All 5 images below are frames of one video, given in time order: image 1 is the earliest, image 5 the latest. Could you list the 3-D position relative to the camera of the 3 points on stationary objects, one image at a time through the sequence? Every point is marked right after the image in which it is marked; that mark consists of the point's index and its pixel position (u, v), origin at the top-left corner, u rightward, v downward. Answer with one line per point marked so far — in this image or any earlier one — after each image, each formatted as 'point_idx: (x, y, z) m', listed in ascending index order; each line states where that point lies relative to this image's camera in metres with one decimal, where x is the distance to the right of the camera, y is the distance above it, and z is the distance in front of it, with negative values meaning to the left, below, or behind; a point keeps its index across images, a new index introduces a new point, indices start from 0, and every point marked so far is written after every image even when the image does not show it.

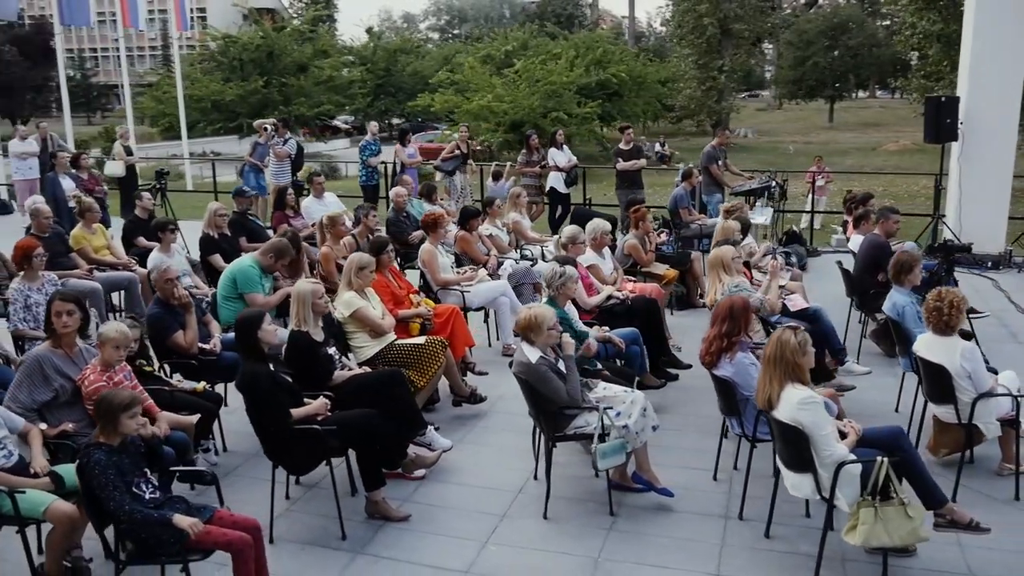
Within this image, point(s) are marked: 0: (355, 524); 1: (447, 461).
0: (-0.9, -1.3, +5.1) m
1: (-0.4, -1.1, +5.9) m
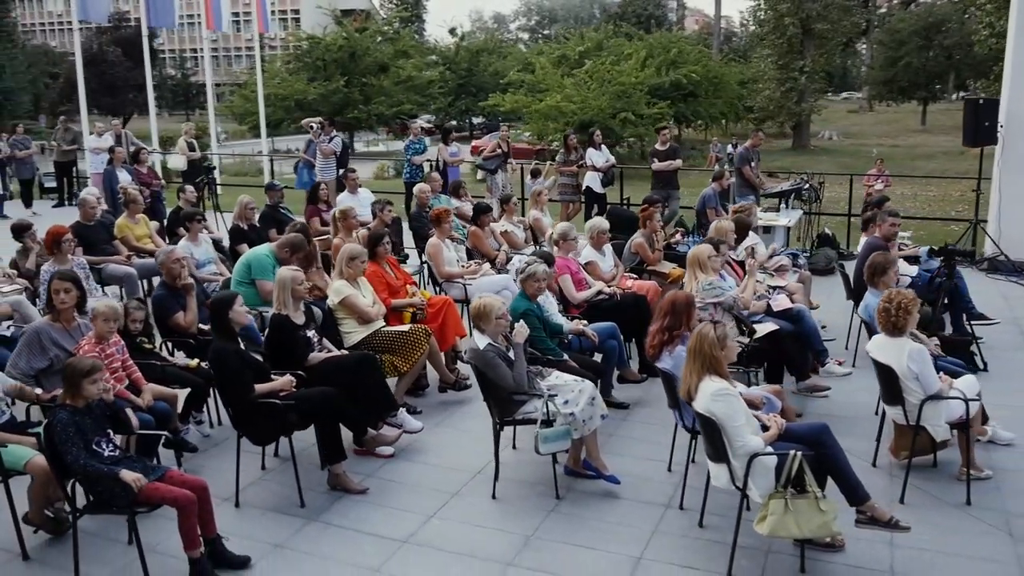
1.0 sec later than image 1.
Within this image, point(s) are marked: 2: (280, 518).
0: (-1.2, -1.3, +5.5) m
1: (-0.6, -1.1, +6.2) m
2: (-1.3, -1.3, +5.2) m
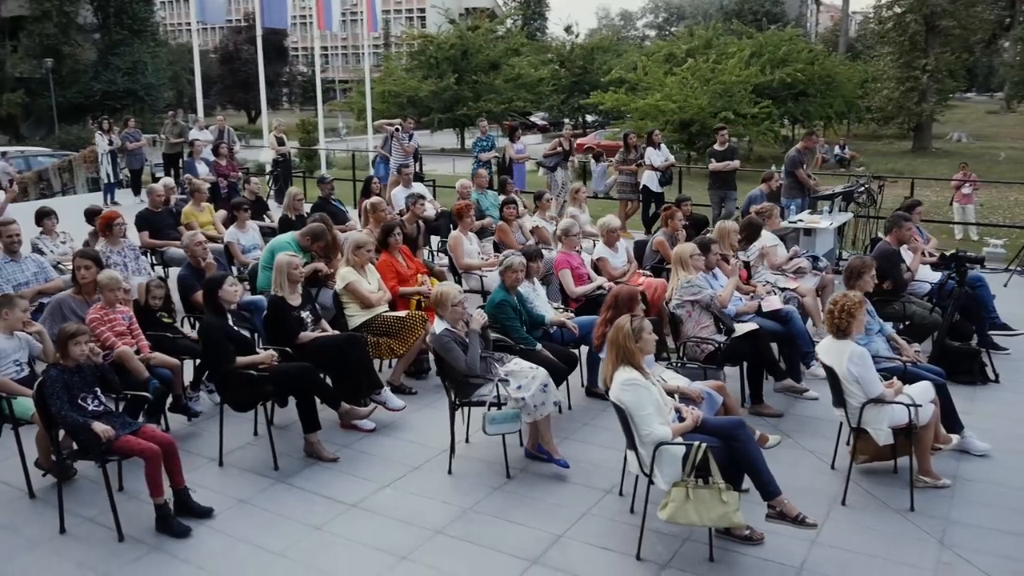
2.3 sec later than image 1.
0: (-1.5, -1.1, +6.0) m
1: (-0.8, -1.0, +6.7) m
2: (-1.7, -1.2, +5.8) m
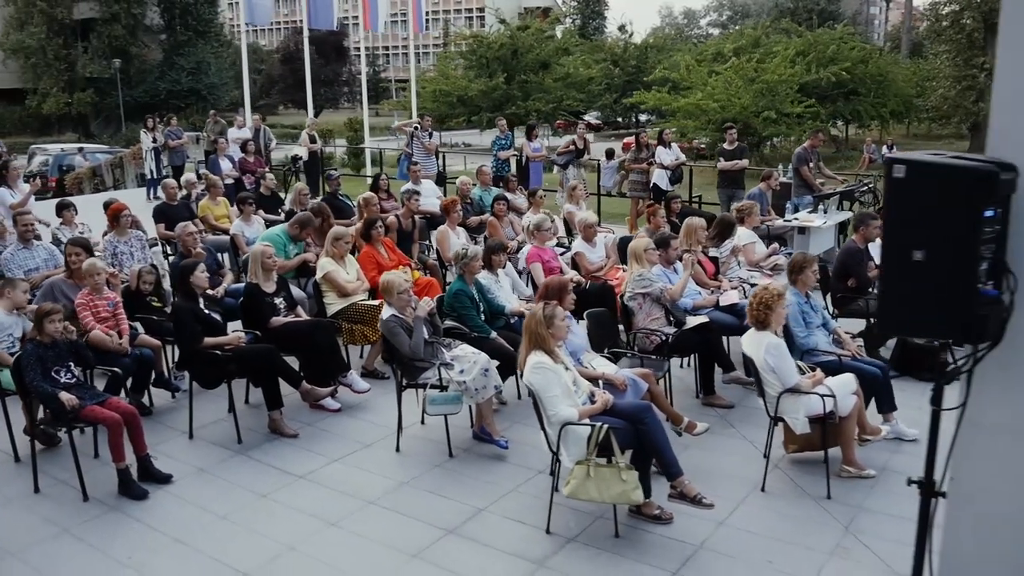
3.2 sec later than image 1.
0: (-1.8, -1.1, +6.5) m
1: (-1.1, -0.9, +7.1) m
2: (-2.0, -1.1, +6.2) m
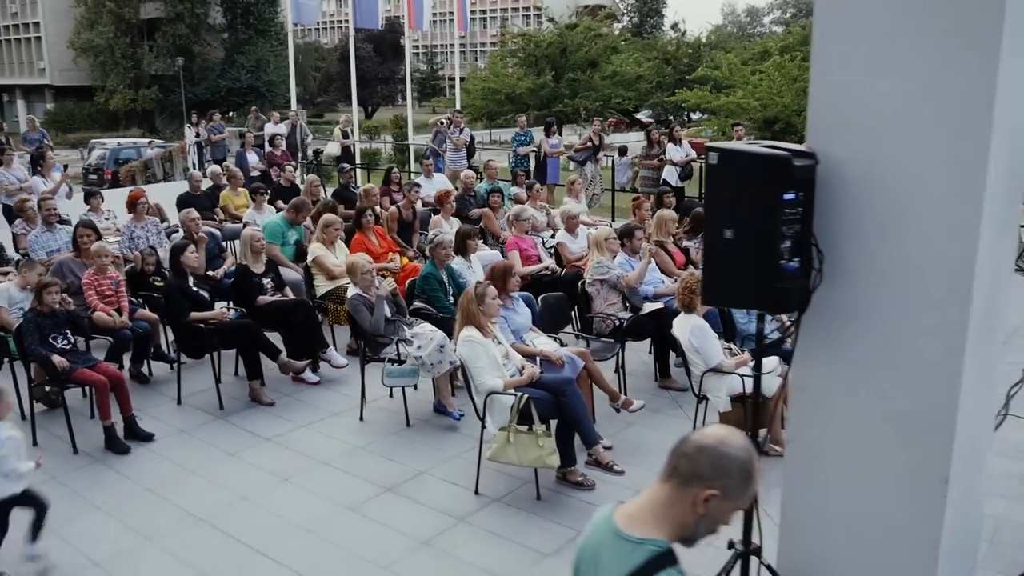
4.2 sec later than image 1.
0: (-2.1, -0.9, +7.1) m
1: (-1.4, -0.7, +7.6) m
2: (-2.4, -1.0, +6.8) m
